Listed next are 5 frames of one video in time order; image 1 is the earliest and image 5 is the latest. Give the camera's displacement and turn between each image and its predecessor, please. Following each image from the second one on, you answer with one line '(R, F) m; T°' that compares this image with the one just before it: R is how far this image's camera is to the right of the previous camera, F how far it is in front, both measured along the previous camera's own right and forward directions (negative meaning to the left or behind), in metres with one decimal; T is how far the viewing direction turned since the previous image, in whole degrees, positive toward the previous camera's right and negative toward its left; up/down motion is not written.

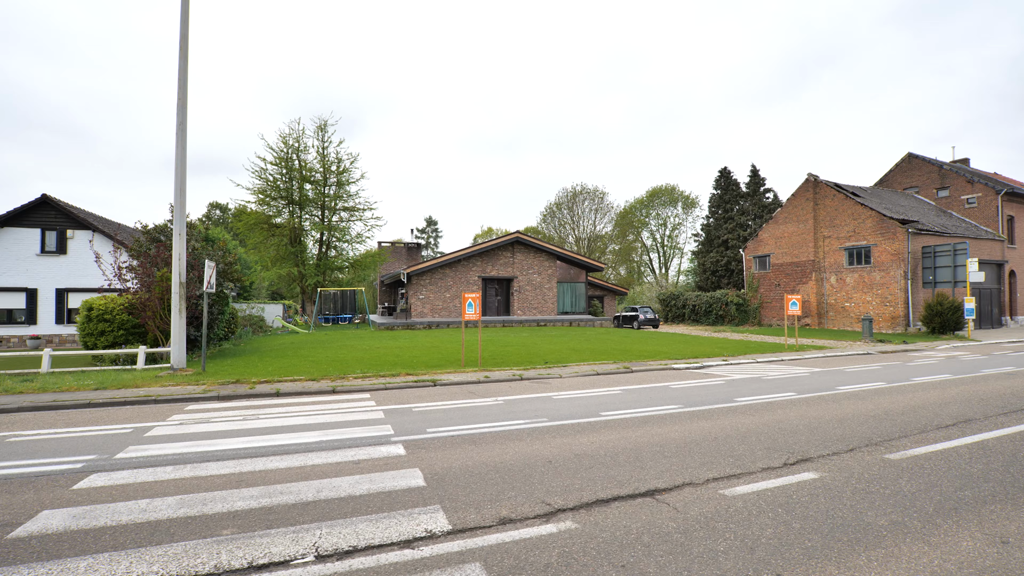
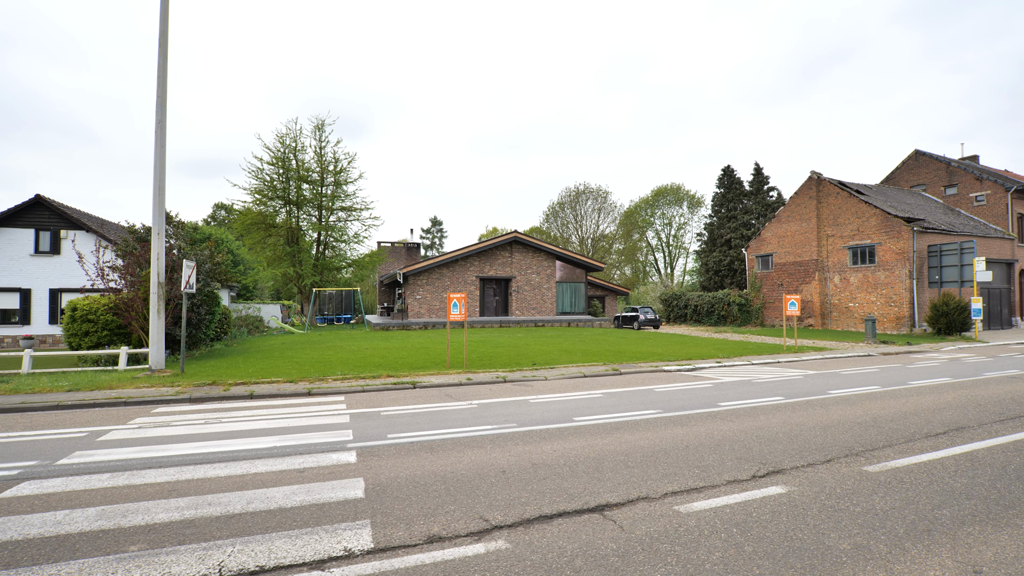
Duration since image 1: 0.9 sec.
(+0.6, +0.3) m; -1°
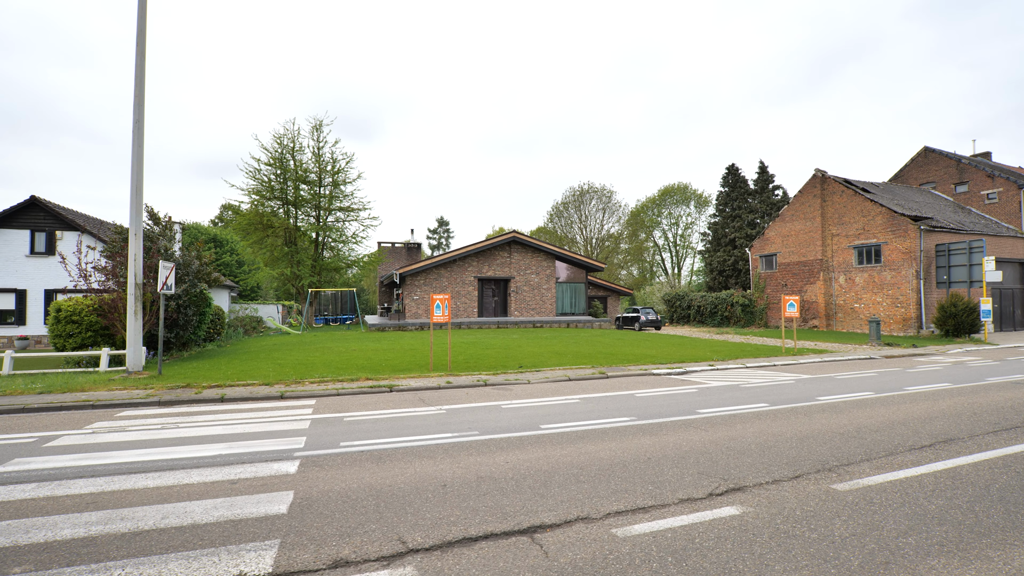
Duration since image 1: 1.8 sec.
(+0.6, +0.3) m; -1°
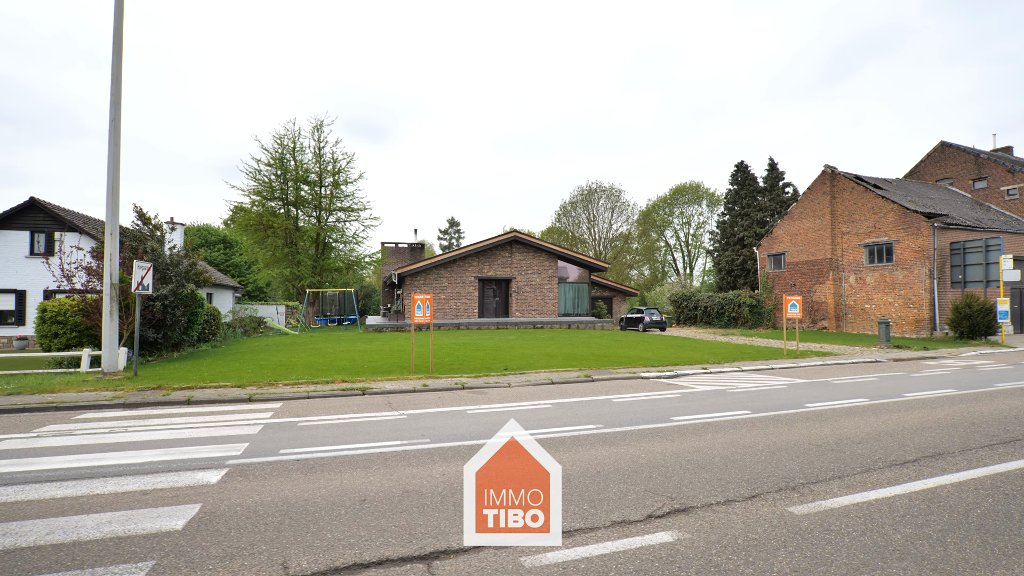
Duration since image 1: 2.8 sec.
(+0.7, +0.4) m; -2°
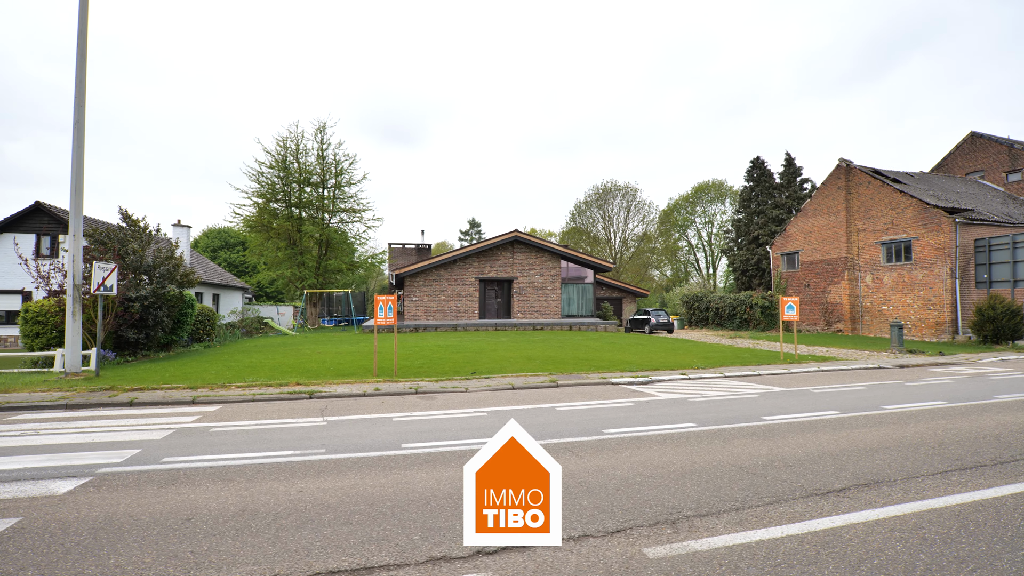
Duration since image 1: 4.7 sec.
(+1.4, +0.6) m; -3°
